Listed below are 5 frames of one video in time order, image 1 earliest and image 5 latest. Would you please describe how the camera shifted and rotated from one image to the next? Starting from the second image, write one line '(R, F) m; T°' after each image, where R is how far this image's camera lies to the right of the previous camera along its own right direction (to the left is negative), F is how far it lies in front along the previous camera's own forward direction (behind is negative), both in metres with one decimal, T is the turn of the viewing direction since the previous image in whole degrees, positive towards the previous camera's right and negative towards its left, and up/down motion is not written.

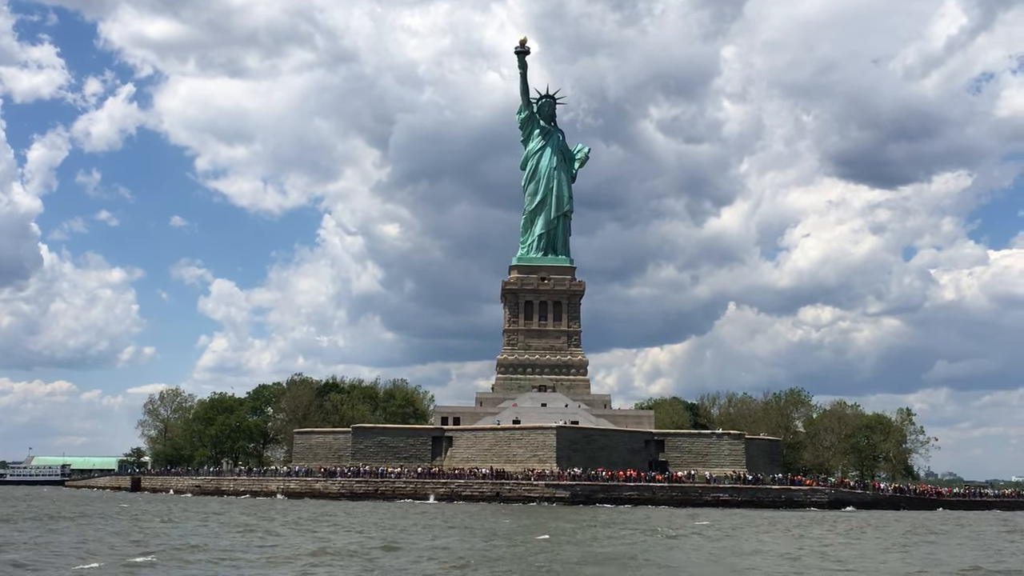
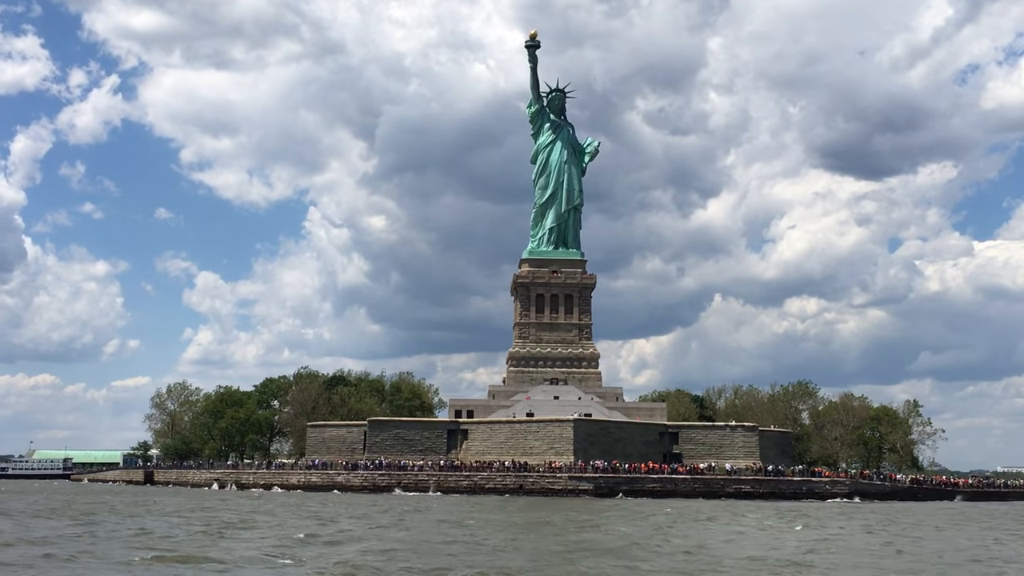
(-1.2, -0.2) m; 0°
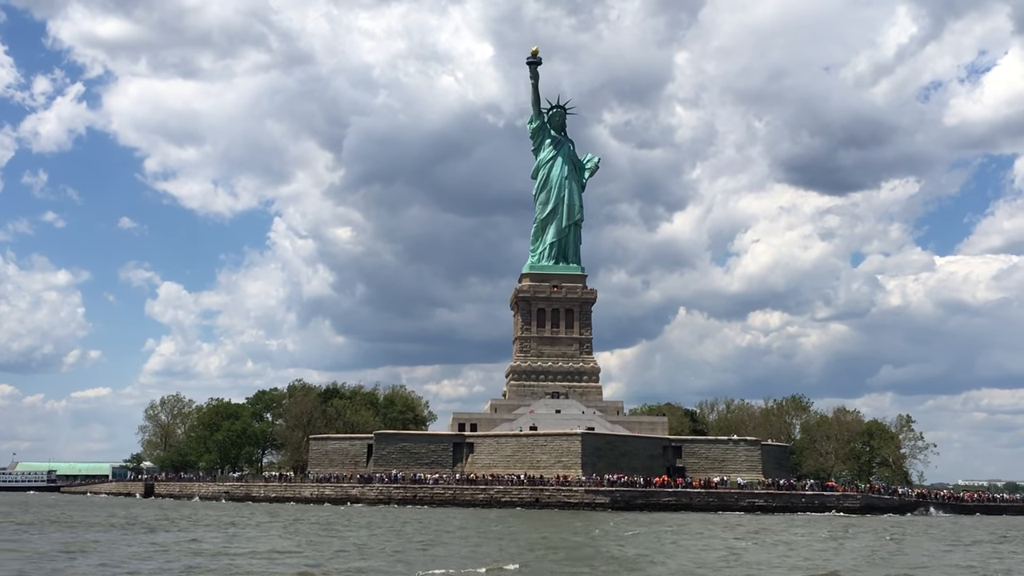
(-1.7, -0.5) m; +1°
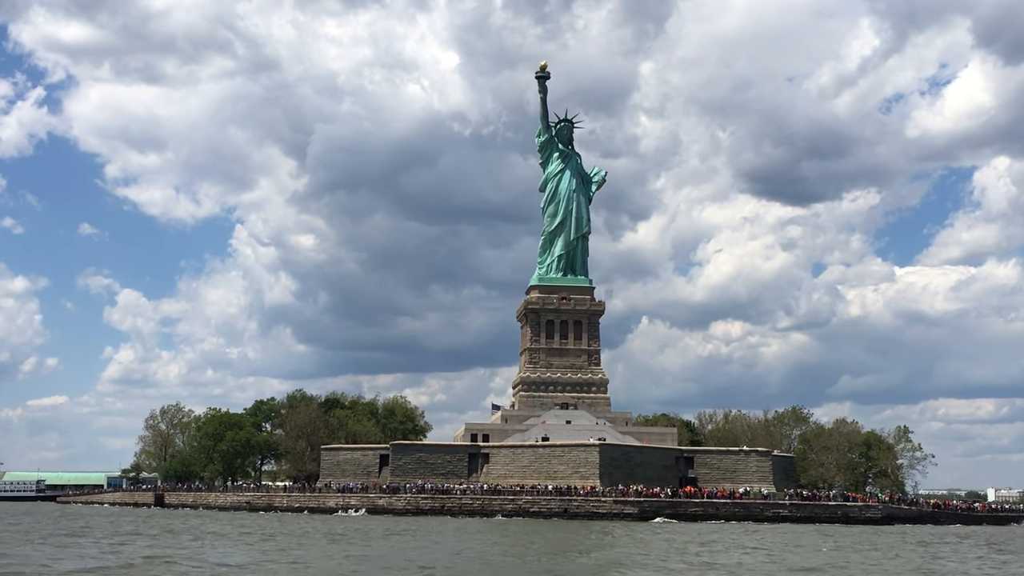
(-2.2, -0.6) m; +1°
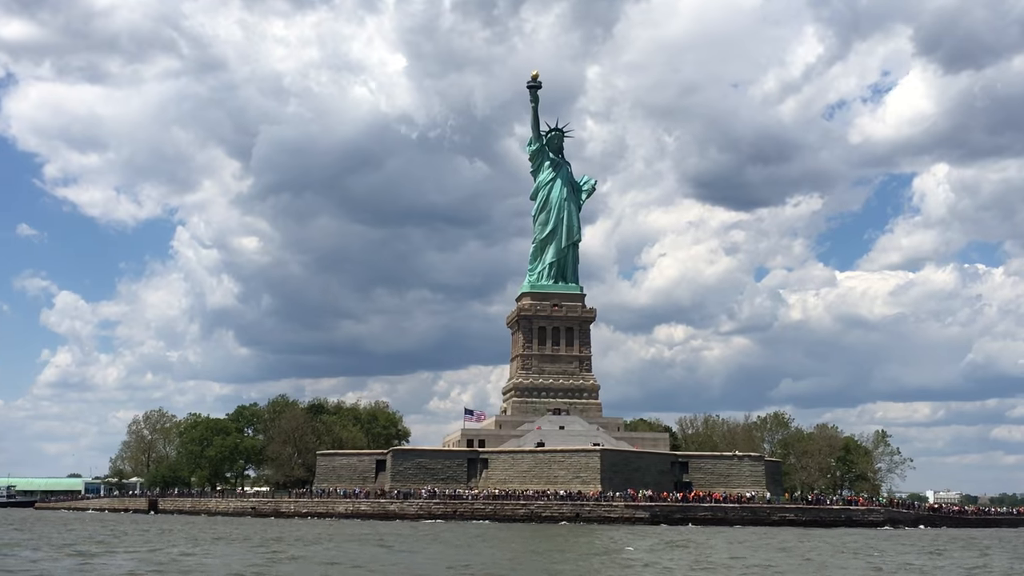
(-2.3, -0.7) m; +2°
